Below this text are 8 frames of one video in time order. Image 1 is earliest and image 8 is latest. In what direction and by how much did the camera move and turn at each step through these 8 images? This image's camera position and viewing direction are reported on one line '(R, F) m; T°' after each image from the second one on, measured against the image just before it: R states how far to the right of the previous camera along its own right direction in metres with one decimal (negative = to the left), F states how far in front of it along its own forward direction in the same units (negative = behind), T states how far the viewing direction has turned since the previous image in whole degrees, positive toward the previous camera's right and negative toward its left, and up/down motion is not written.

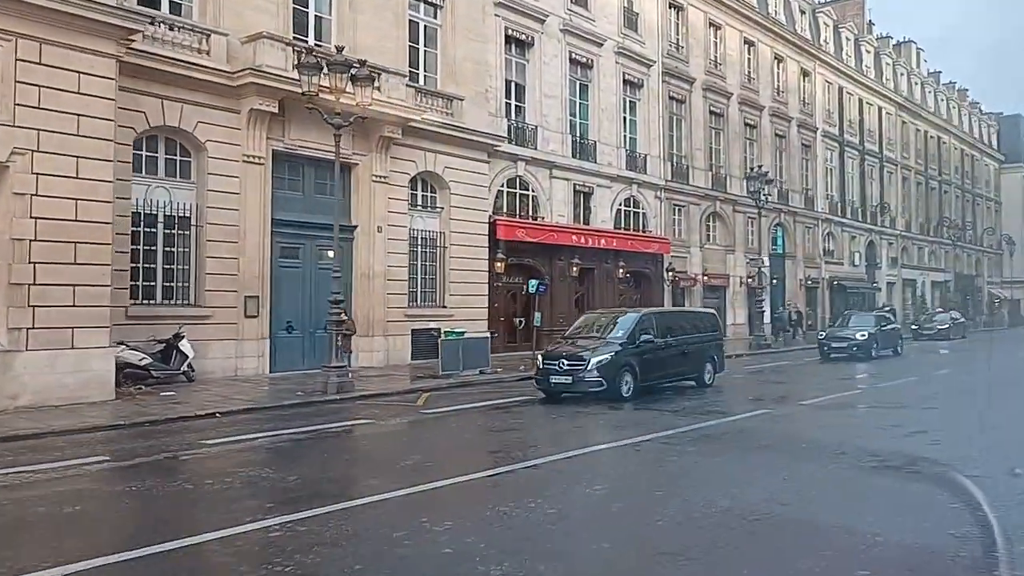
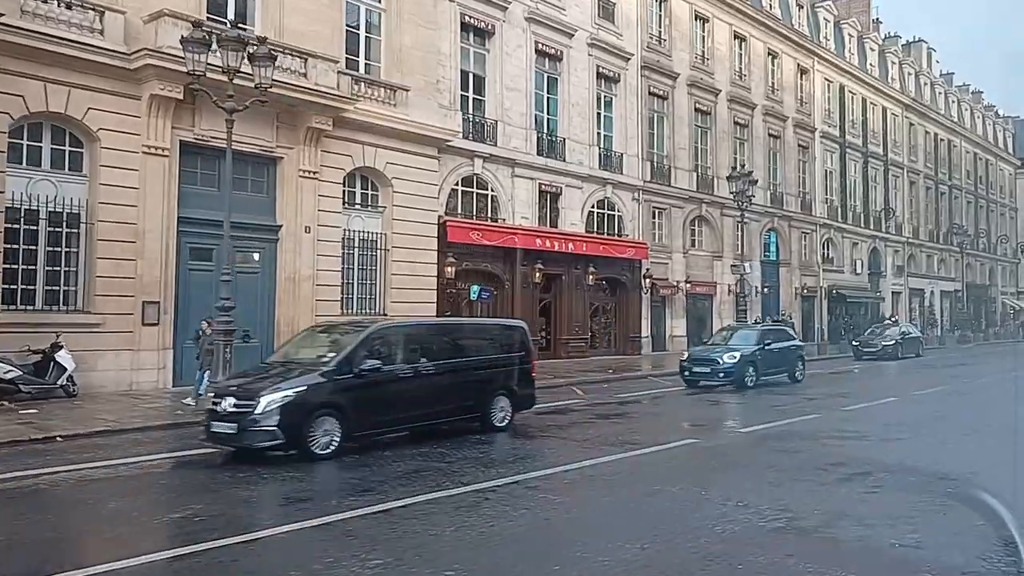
(+2.1, +2.1) m; -1°
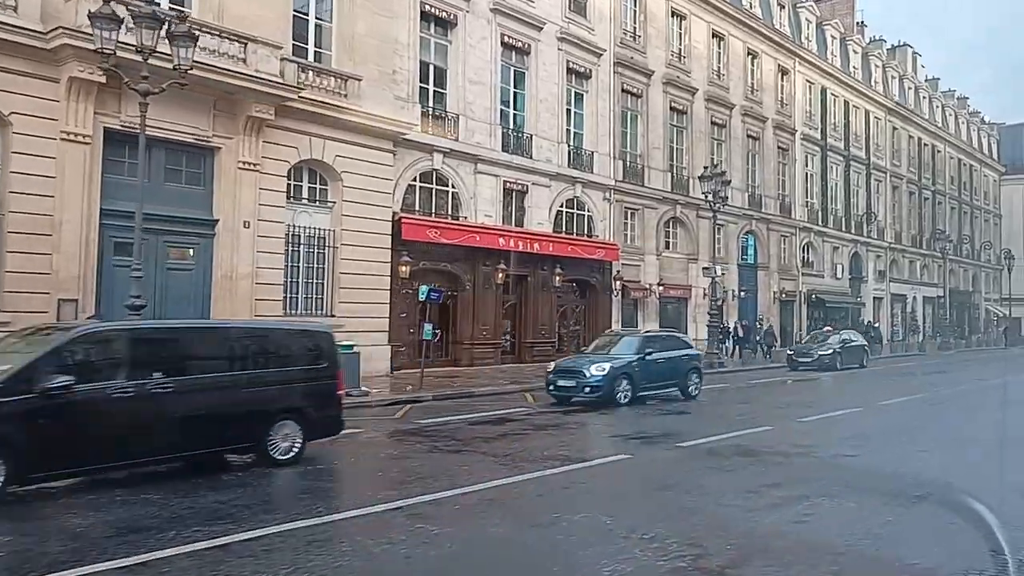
(+1.1, +1.1) m; +1°
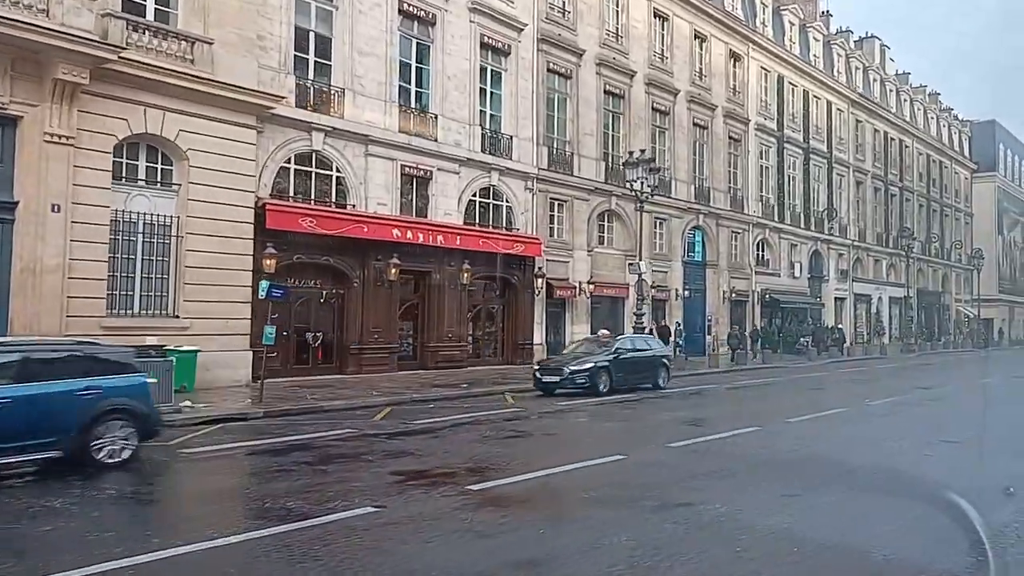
(+2.9, +2.8) m; +1°
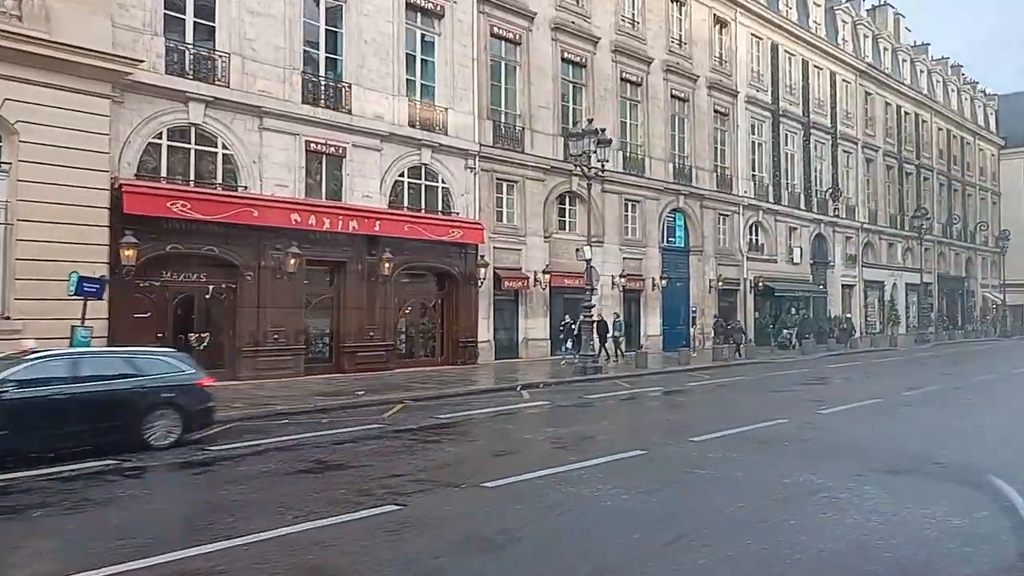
(+3.1, +3.1) m; -2°
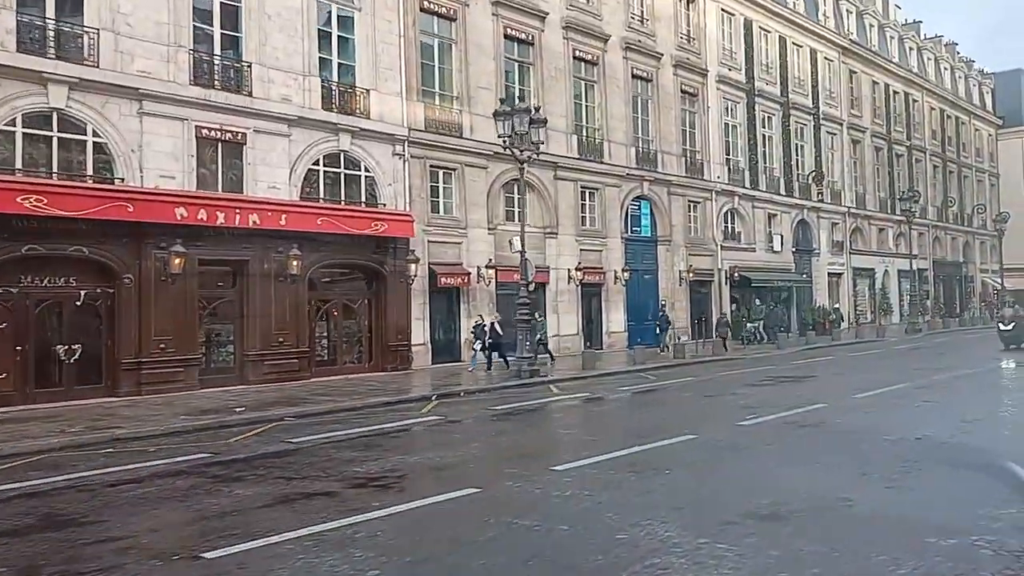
(+2.3, +2.2) m; -1°
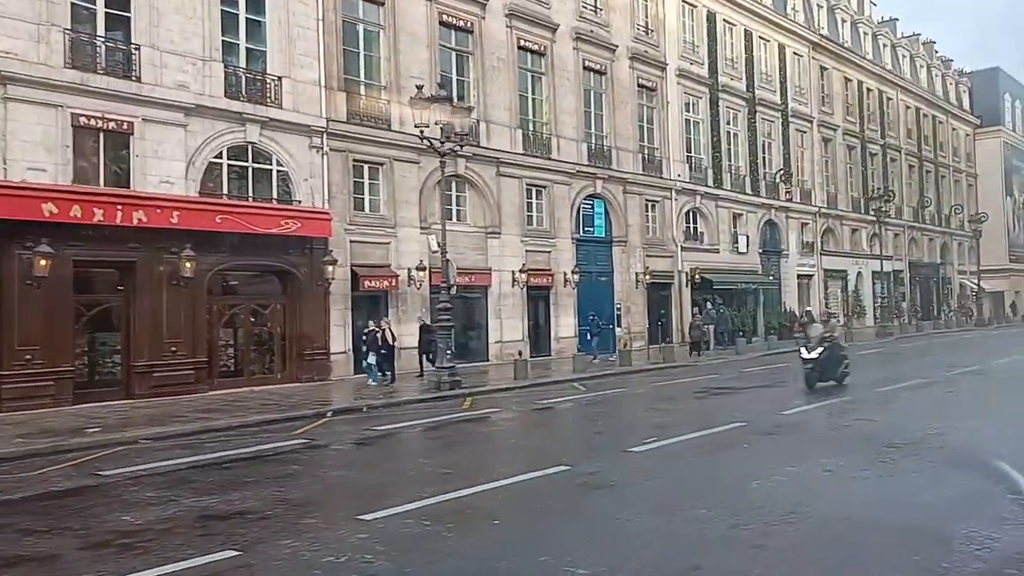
(+1.9, +1.7) m; +1°
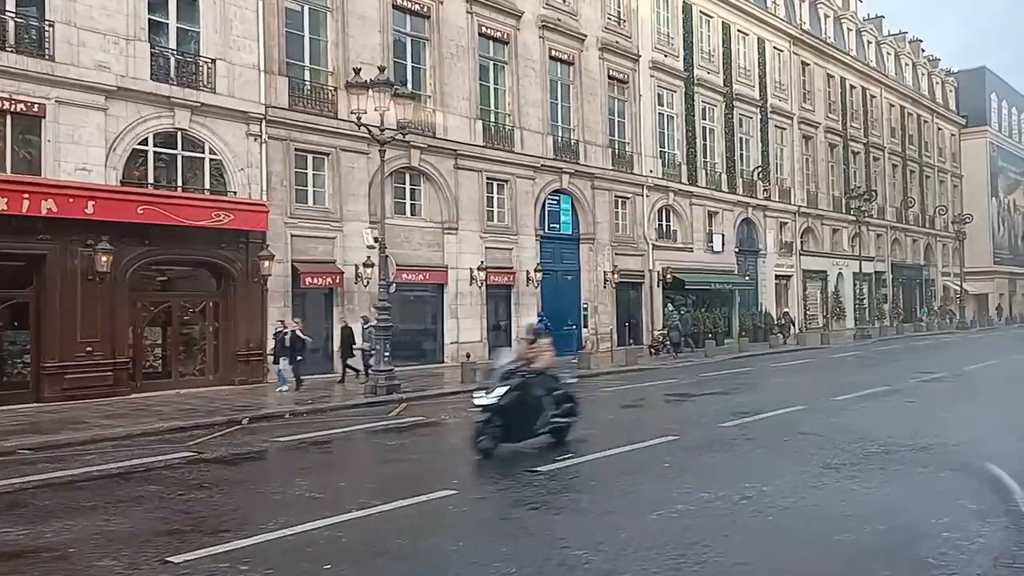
(+1.2, +1.1) m; +1°
